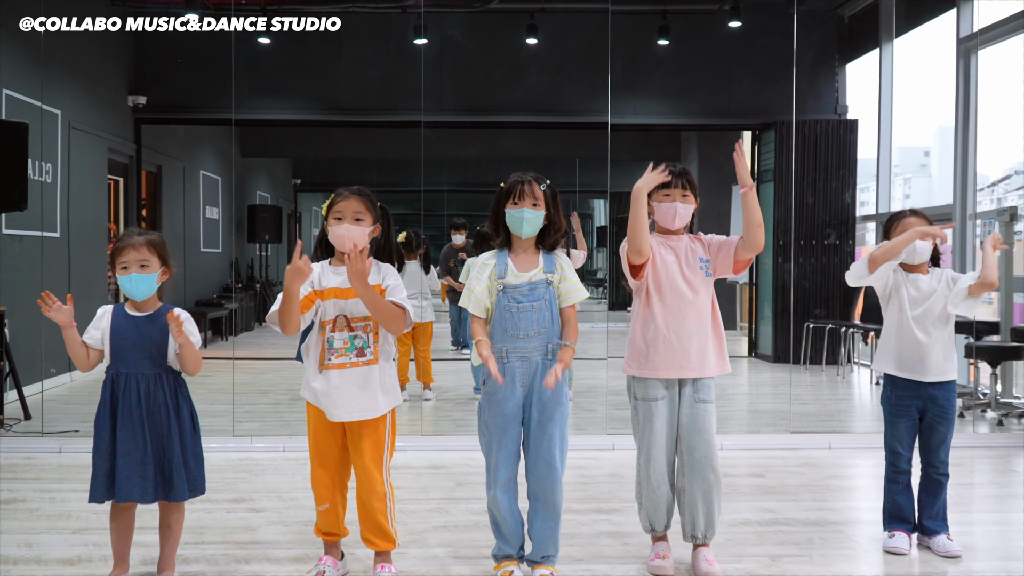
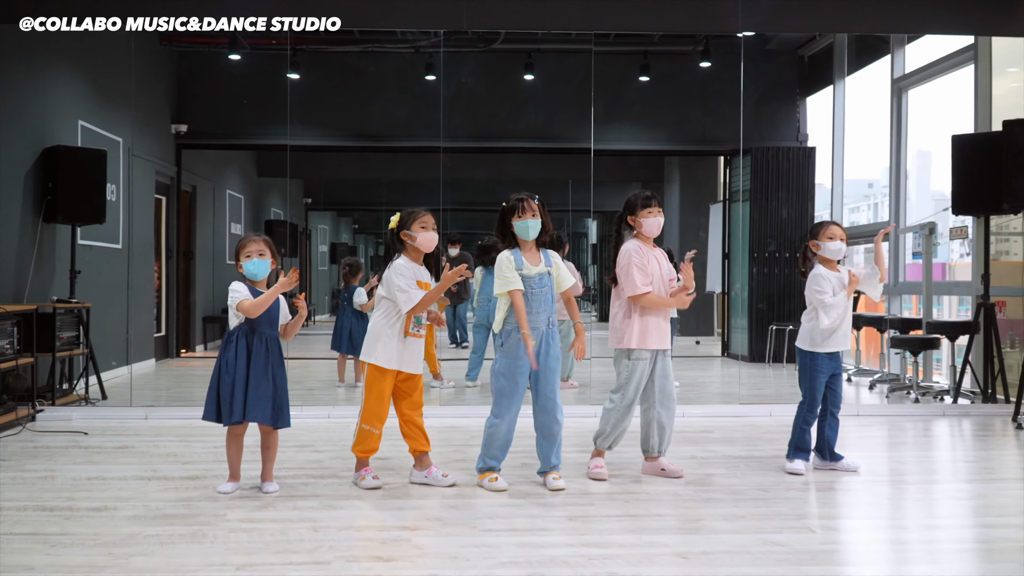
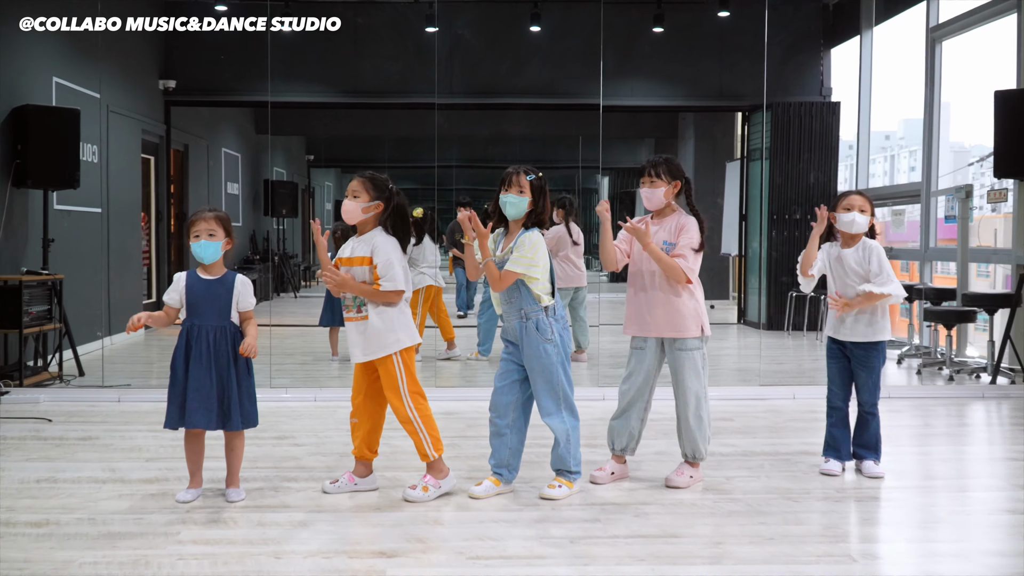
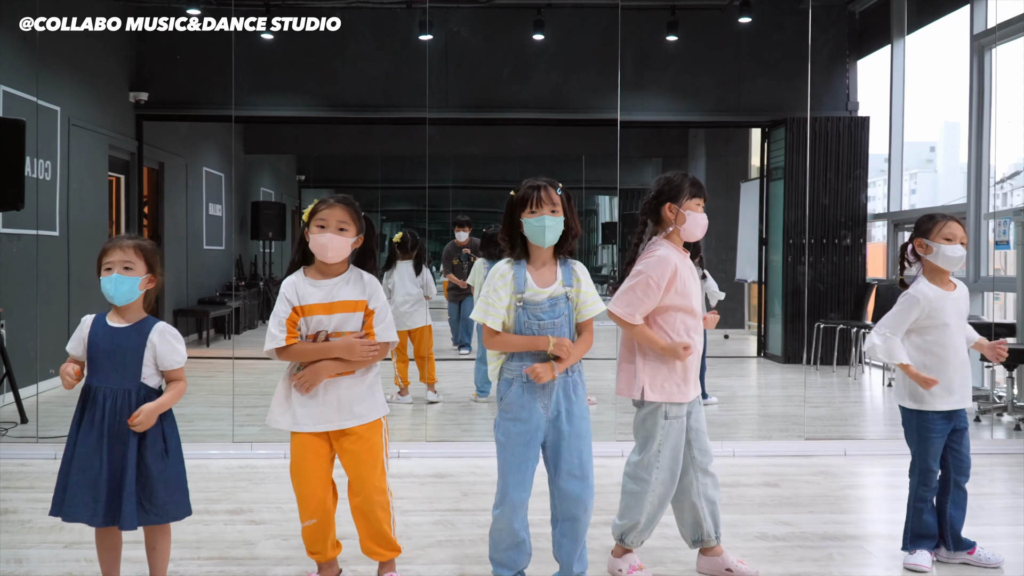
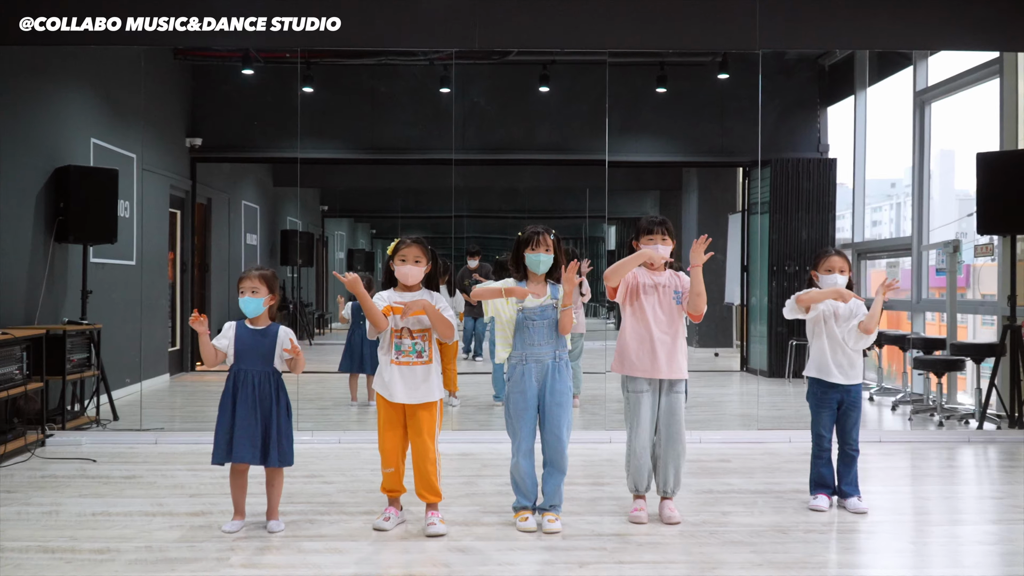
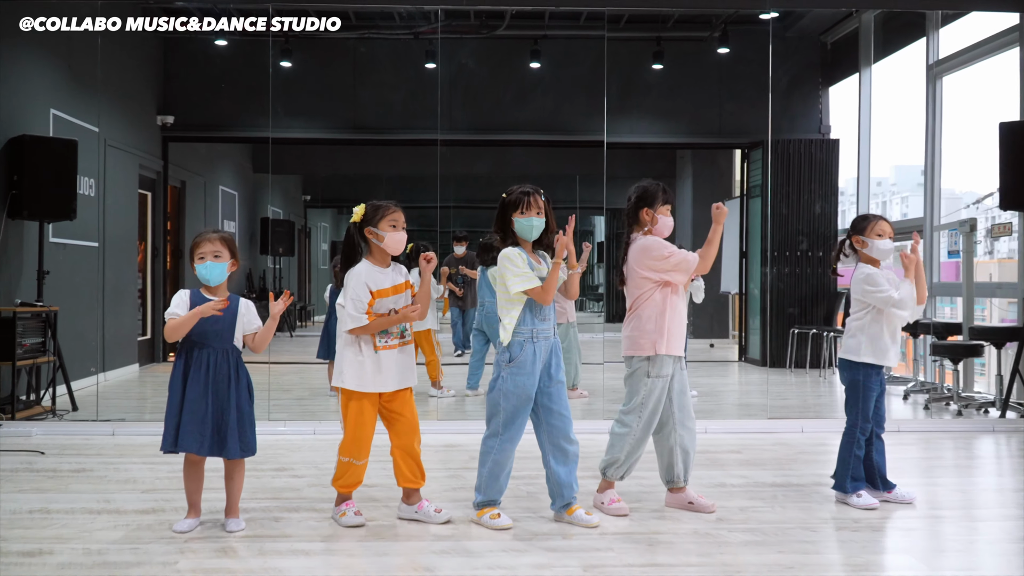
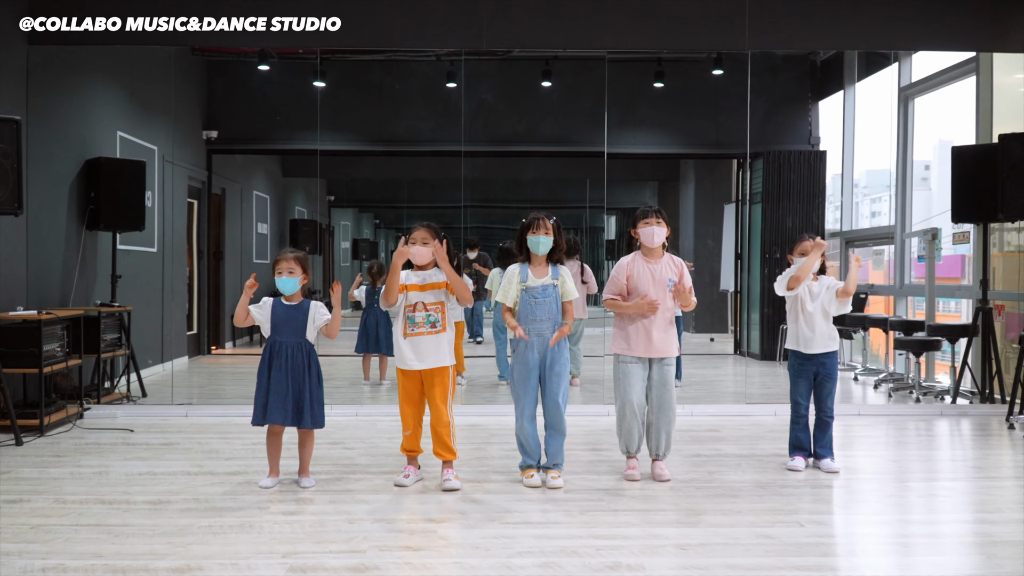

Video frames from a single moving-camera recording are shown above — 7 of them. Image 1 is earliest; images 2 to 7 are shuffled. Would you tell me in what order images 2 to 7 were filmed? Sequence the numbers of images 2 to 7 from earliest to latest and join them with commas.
5, 7, 3, 4, 6, 2
